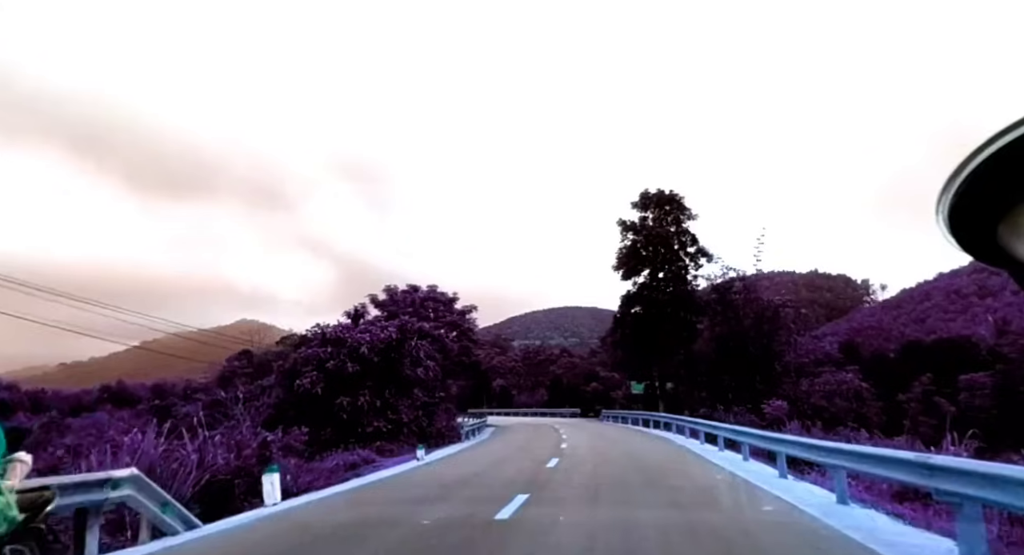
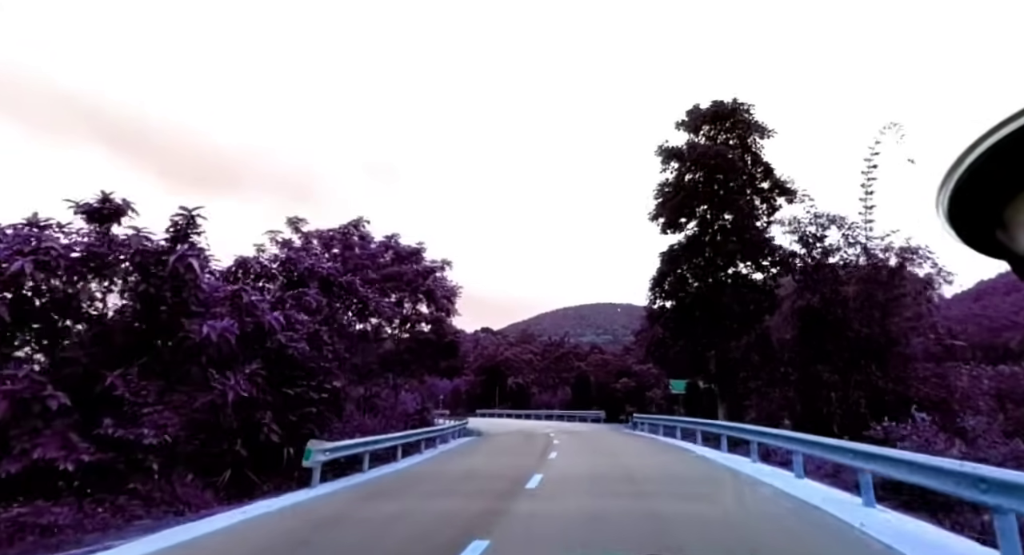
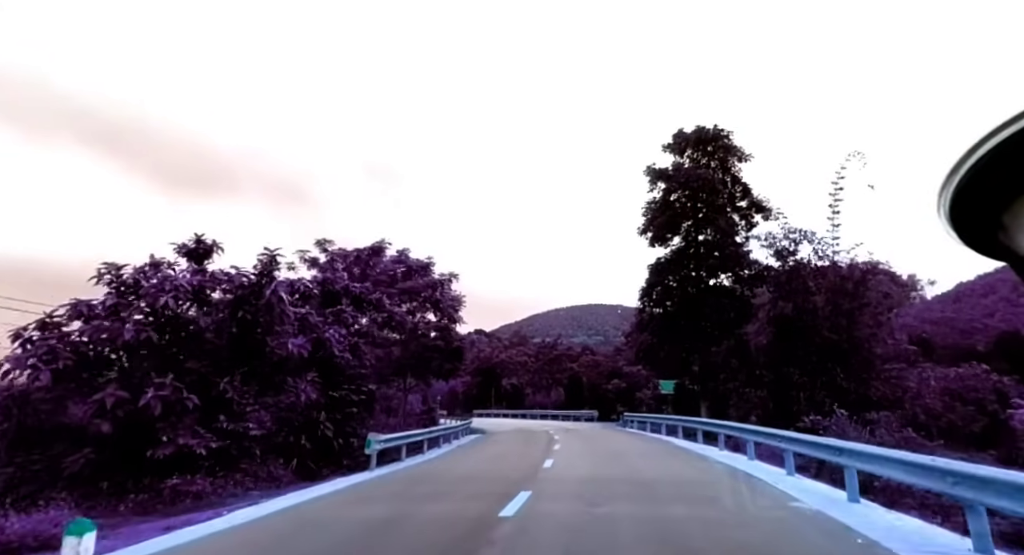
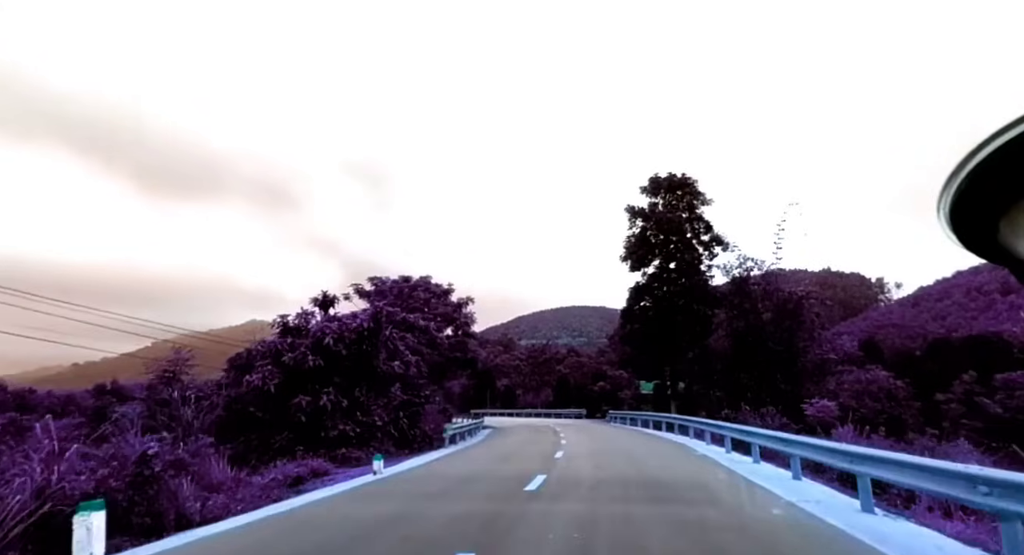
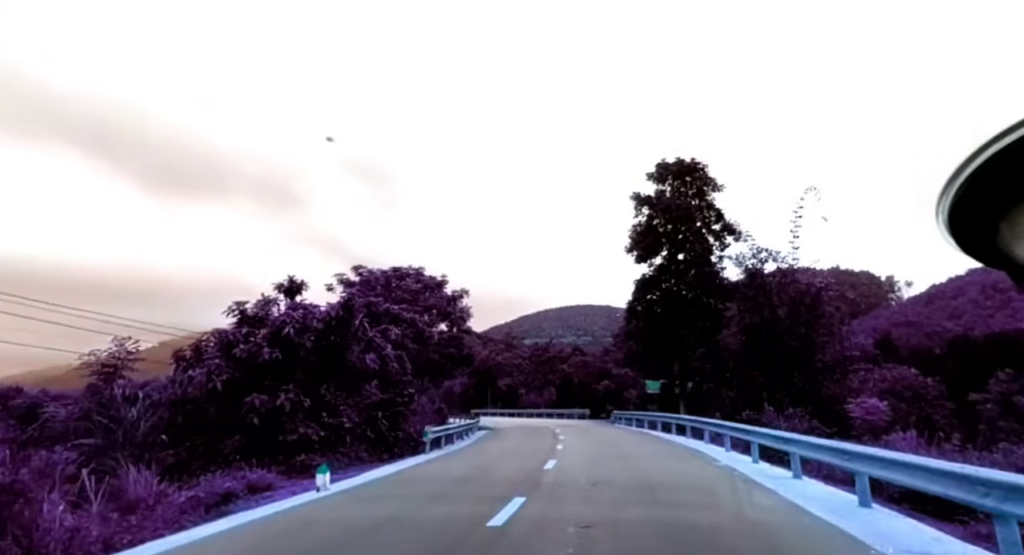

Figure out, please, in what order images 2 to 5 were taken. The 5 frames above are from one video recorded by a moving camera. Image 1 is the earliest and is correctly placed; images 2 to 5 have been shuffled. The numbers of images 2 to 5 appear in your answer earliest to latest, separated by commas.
4, 5, 3, 2
